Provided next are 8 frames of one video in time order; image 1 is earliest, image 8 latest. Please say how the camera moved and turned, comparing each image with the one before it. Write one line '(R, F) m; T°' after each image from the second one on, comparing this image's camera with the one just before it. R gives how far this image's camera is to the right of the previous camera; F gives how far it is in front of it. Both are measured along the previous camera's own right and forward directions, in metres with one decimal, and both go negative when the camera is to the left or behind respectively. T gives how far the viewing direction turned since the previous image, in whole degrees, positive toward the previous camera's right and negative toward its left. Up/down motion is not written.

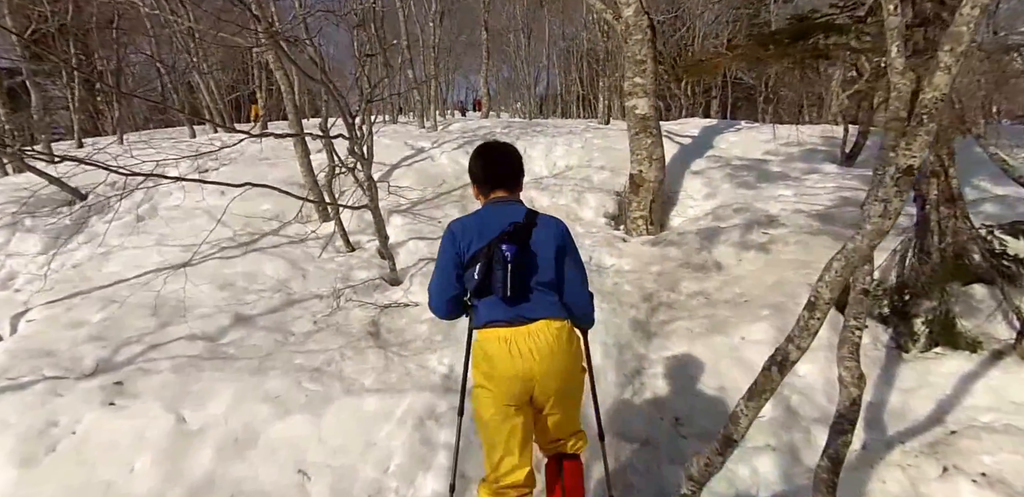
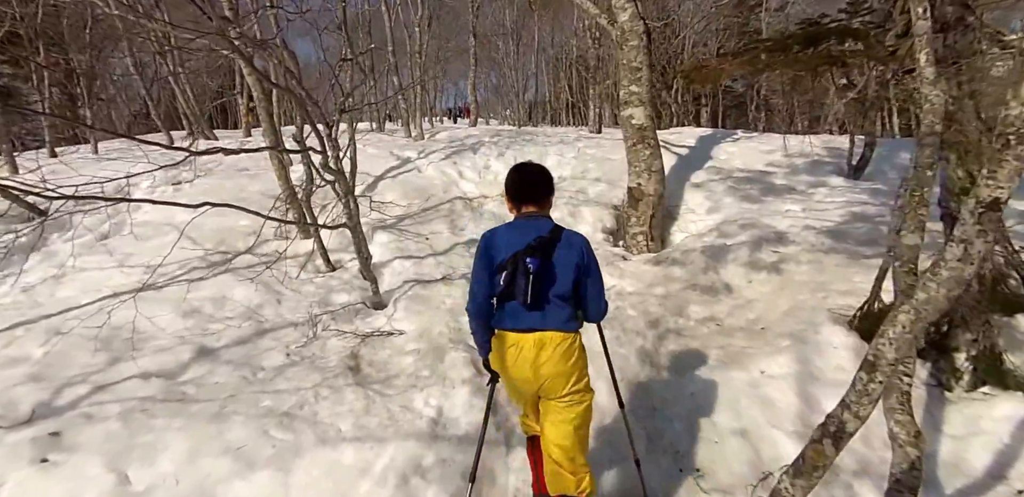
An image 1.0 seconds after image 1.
(0.0, +0.4) m; +1°
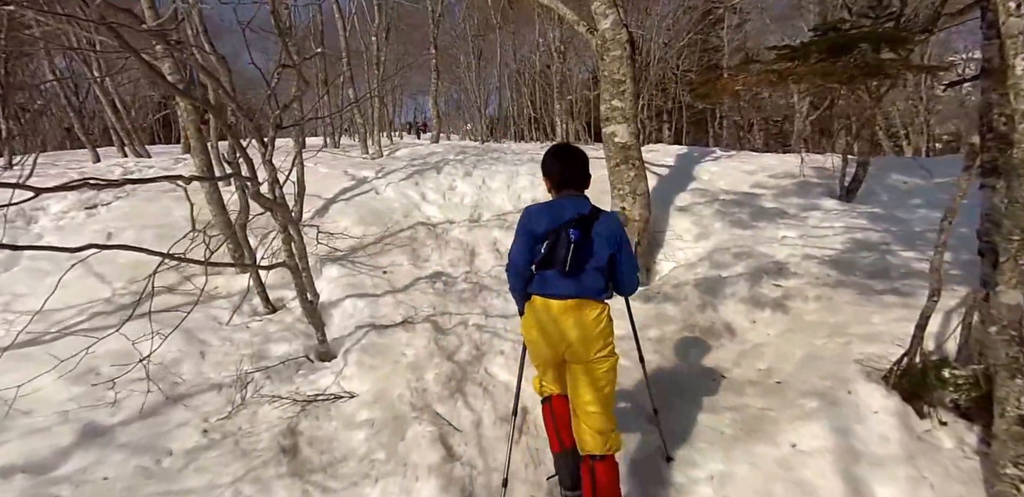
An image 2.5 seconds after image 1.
(-0.1, +0.7) m; +4°
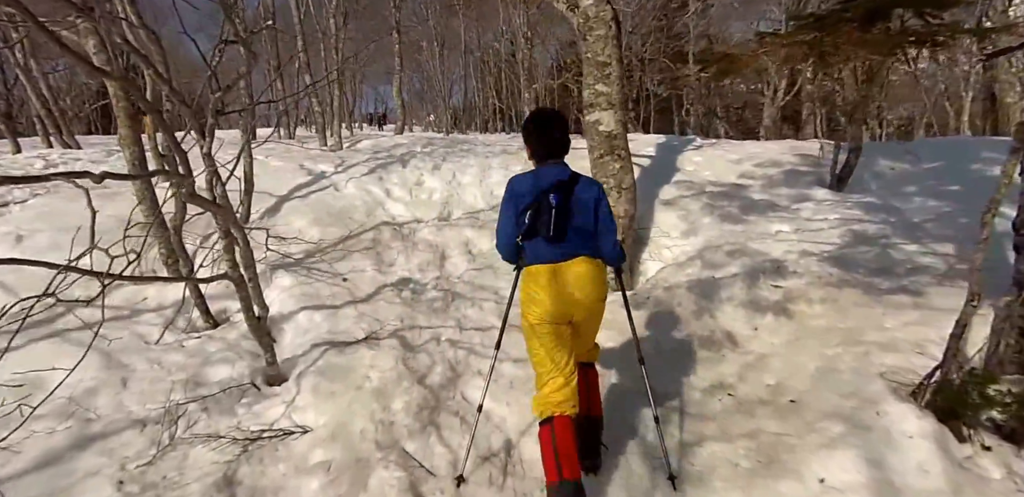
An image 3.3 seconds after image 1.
(-0.1, +0.5) m; +3°
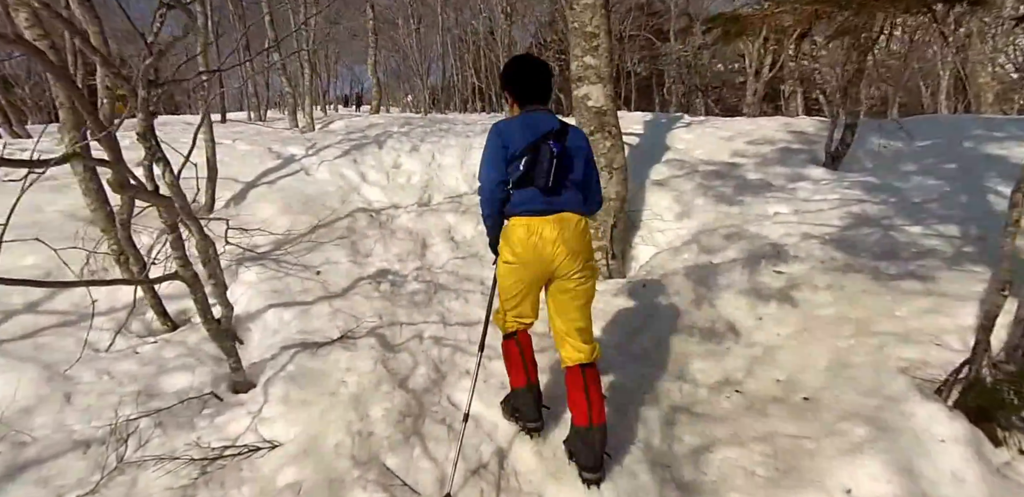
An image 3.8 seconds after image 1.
(0.0, +0.3) m; +2°
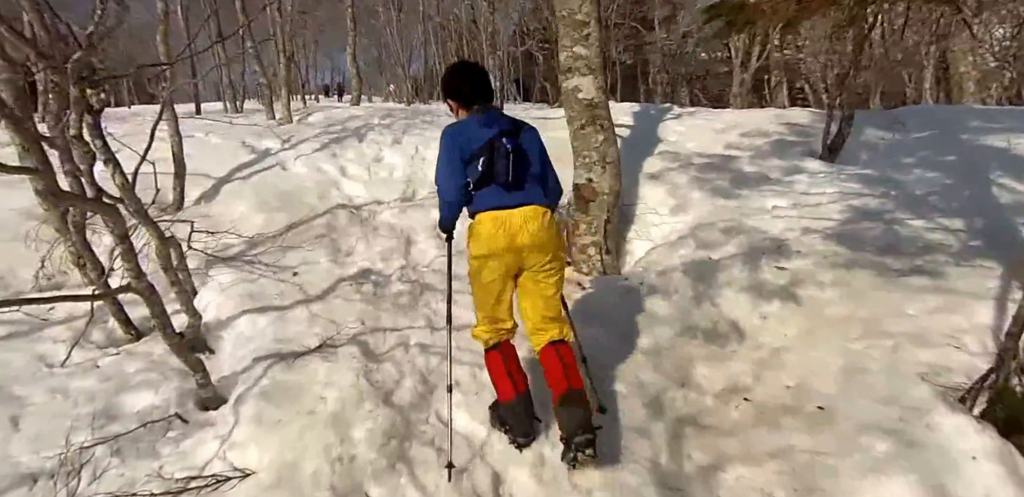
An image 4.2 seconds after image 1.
(0.0, +0.2) m; +2°
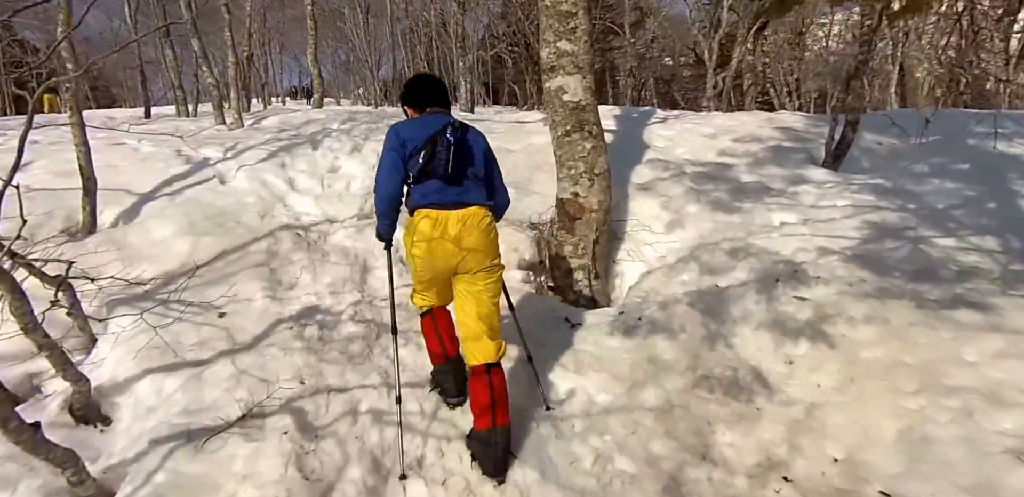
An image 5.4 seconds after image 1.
(0.0, +0.6) m; +3°
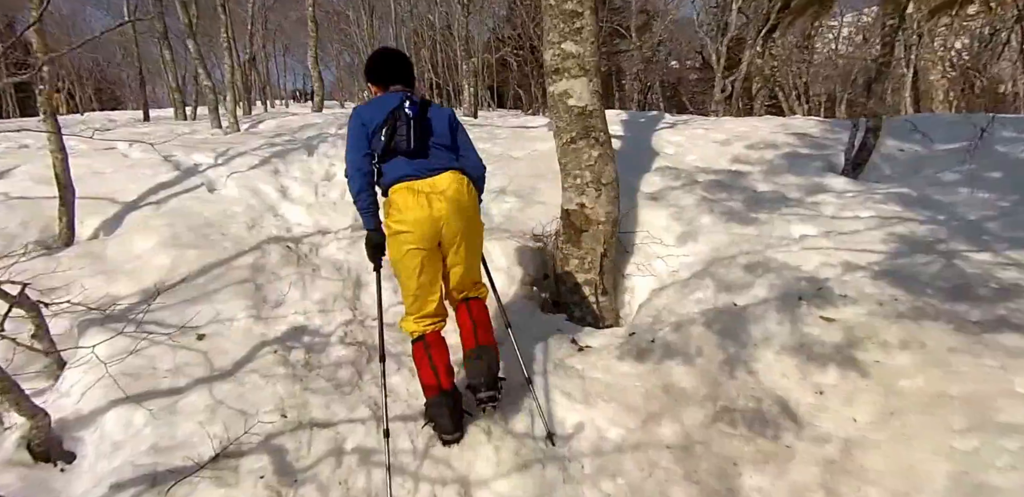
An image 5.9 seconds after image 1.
(0.0, +0.2) m; 0°
